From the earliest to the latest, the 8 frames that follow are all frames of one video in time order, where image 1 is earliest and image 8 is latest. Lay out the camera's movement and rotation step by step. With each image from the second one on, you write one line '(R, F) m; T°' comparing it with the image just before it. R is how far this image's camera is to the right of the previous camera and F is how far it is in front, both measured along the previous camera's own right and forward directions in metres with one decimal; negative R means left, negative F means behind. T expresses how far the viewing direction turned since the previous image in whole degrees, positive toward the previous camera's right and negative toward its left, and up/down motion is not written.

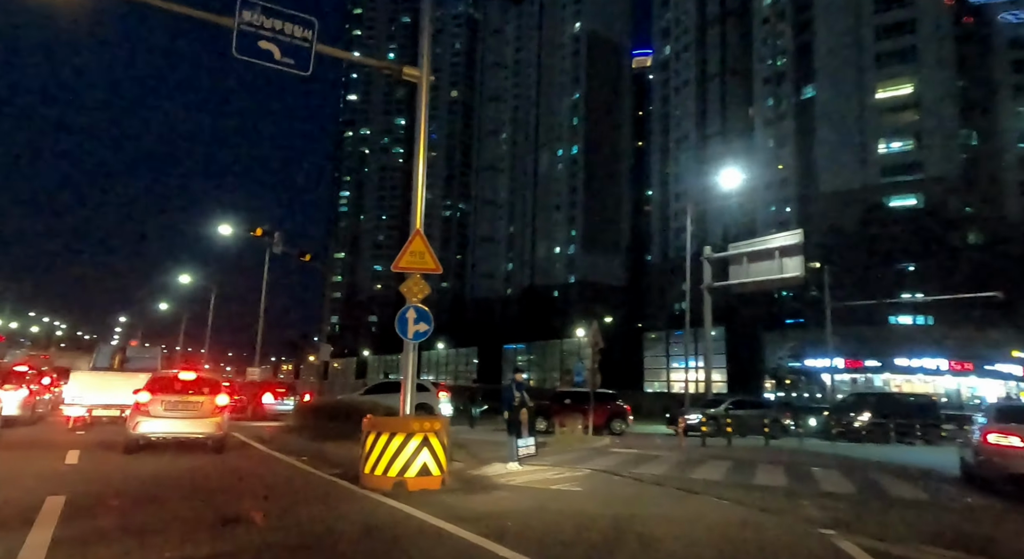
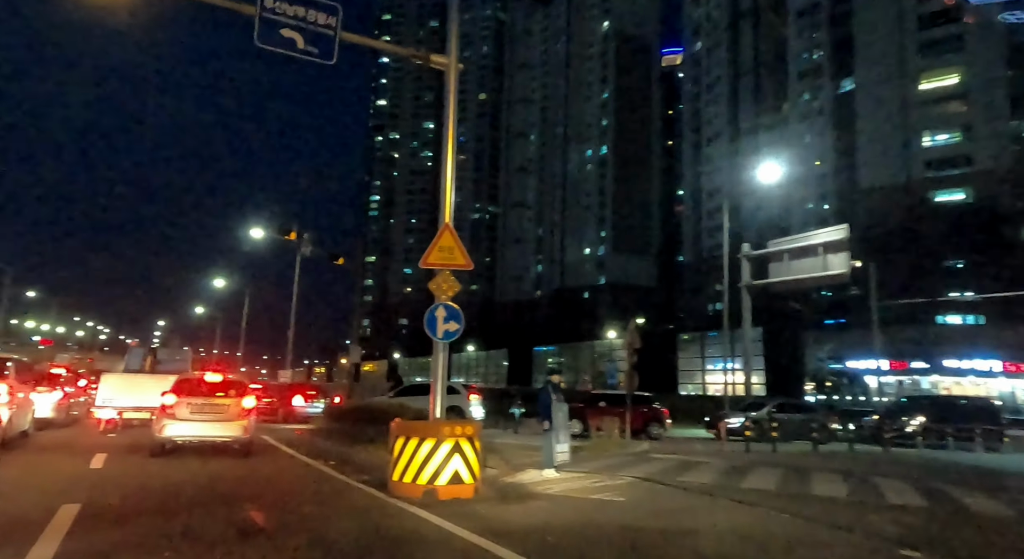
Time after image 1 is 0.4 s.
(-0.1, +0.5) m; -2°
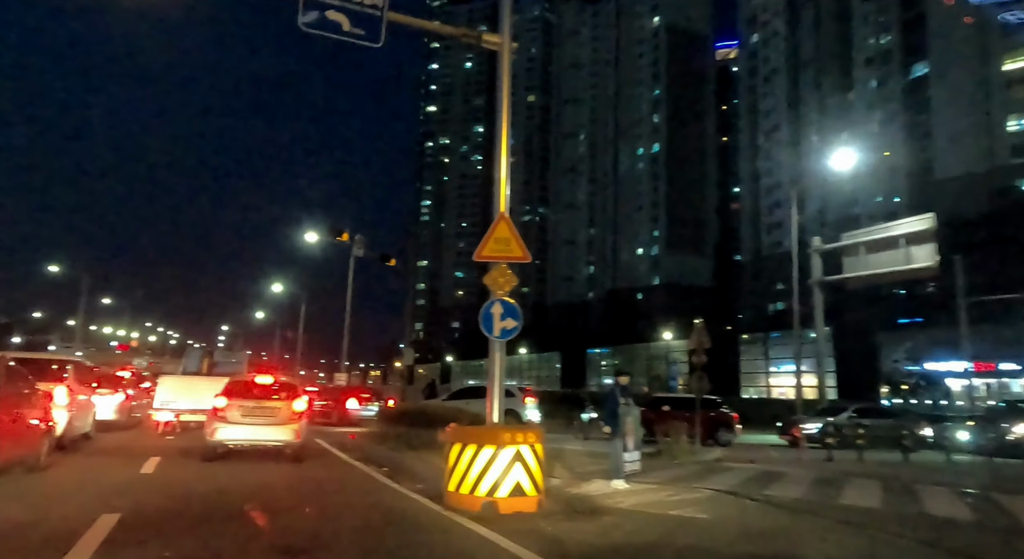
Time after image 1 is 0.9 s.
(-0.2, +0.7) m; -4°
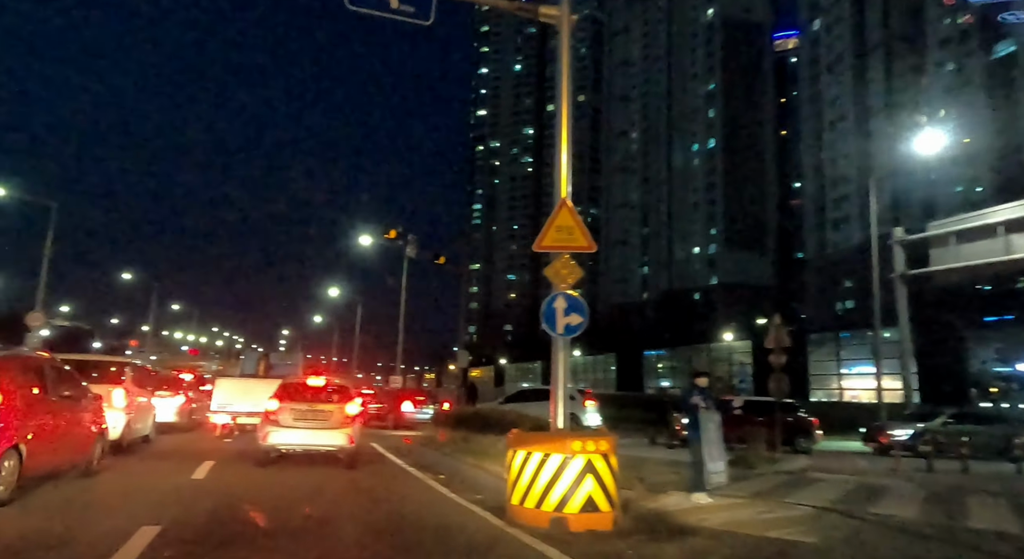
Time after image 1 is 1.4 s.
(-0.2, +0.7) m; -4°
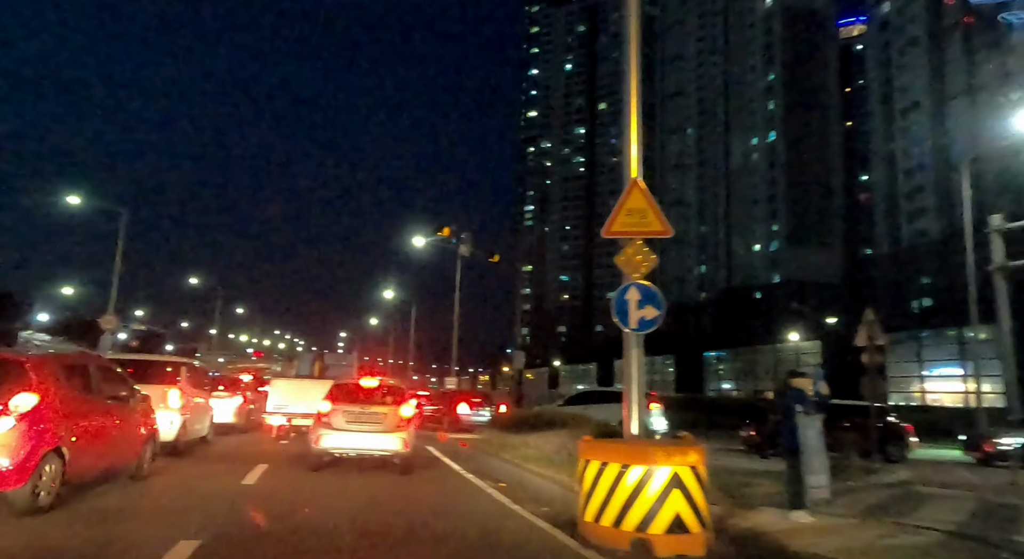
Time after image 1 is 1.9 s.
(-0.2, +0.8) m; -4°
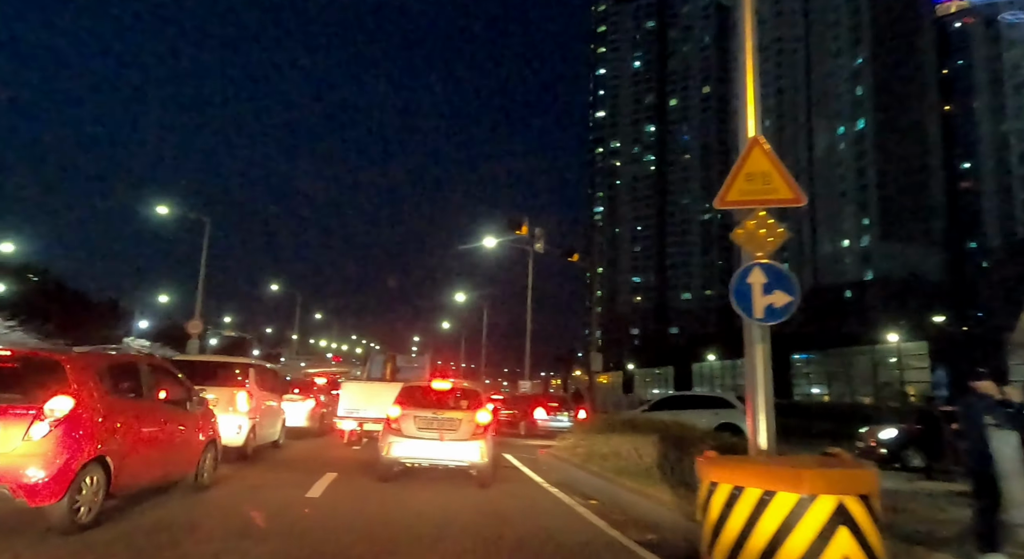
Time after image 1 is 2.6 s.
(-0.3, +1.2) m; -6°
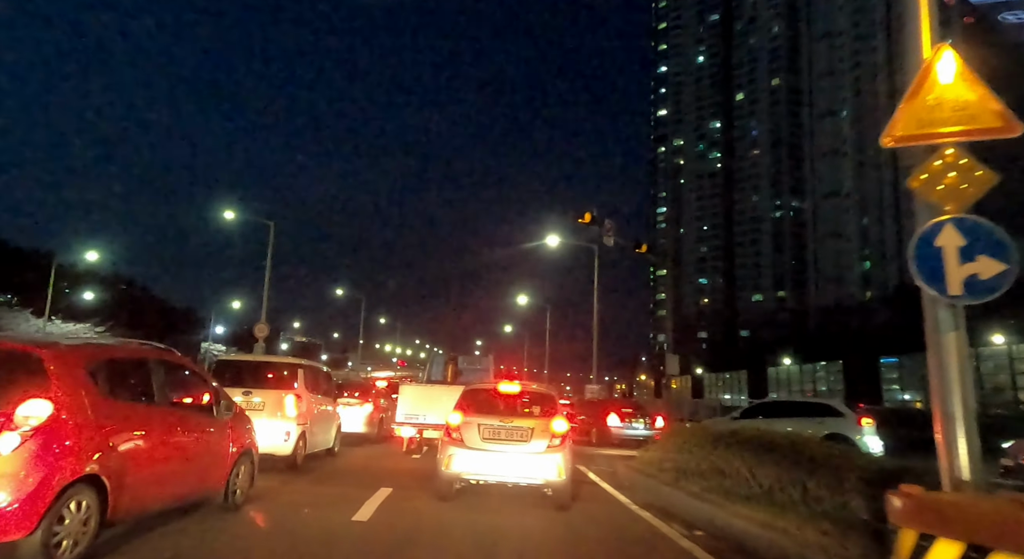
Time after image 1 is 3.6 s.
(-0.2, +1.6) m; -5°
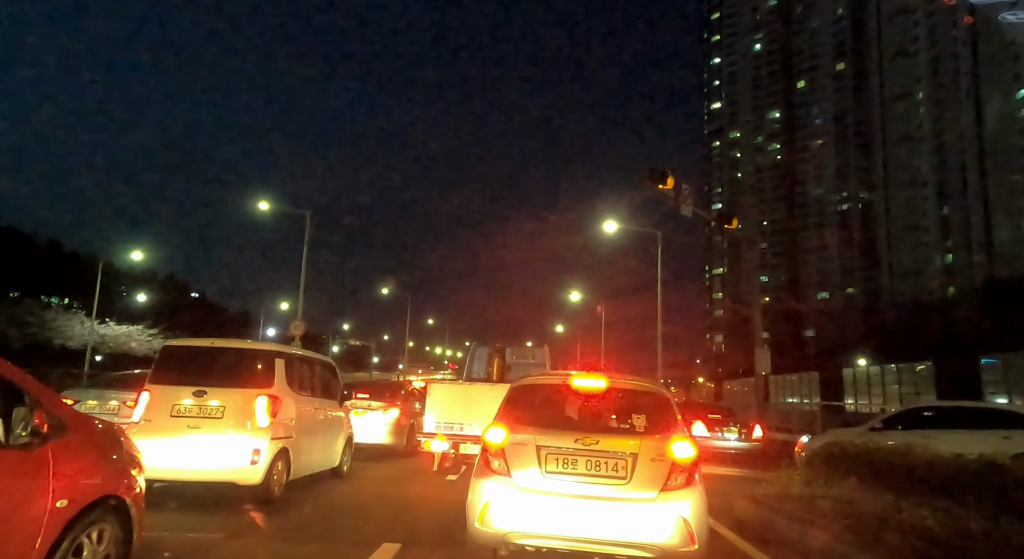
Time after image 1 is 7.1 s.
(-0.3, +3.9) m; -4°
